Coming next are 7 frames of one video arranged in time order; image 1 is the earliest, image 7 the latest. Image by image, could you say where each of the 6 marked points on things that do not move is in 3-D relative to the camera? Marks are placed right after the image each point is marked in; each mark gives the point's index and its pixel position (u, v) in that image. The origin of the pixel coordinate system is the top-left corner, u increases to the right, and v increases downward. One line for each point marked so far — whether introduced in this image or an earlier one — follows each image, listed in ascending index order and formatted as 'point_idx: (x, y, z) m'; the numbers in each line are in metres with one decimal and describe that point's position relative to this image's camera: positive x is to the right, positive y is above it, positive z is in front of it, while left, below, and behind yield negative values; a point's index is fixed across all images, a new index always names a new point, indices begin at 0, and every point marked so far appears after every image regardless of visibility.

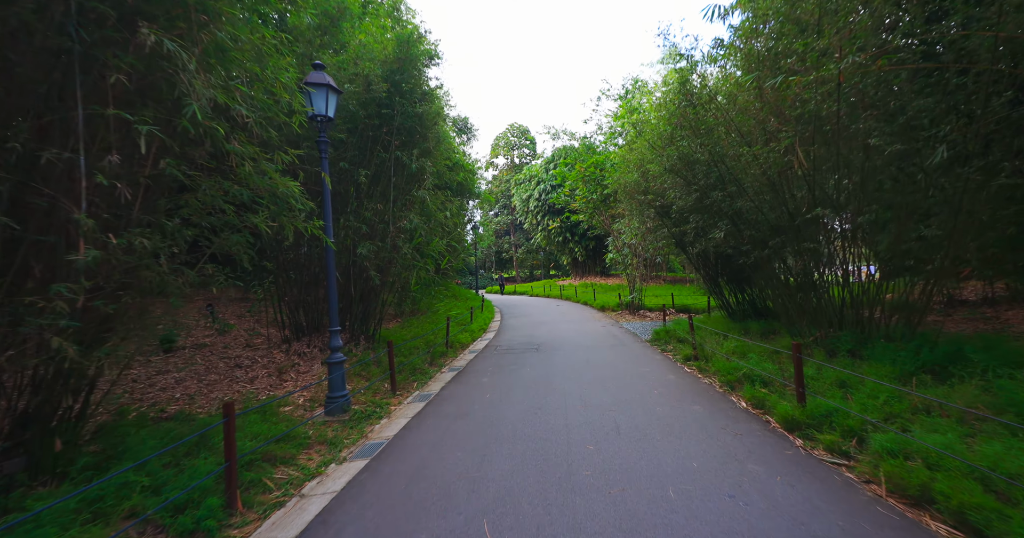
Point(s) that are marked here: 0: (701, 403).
0: (+2.2, -1.6, +5.1) m
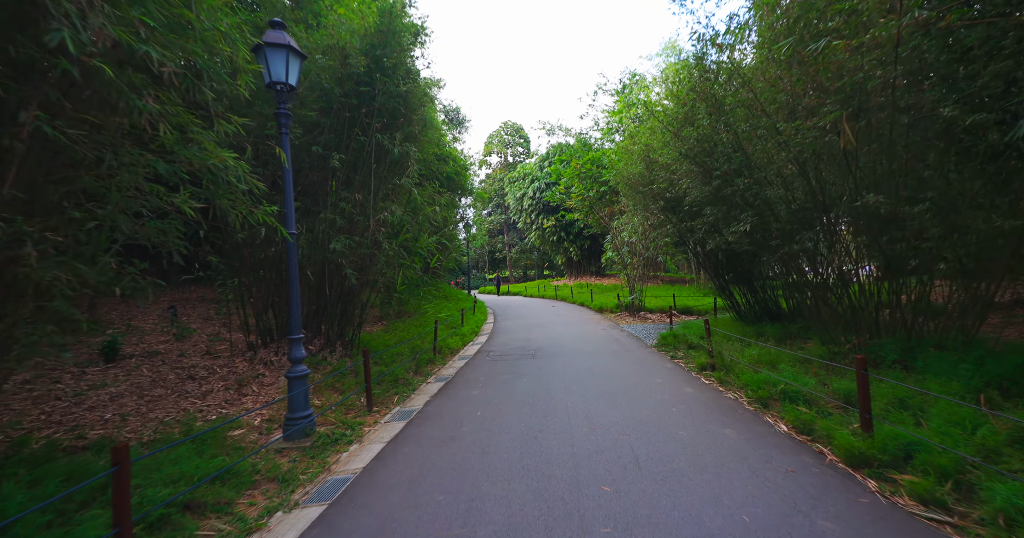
0: (+2.1, -1.5, +4.3) m
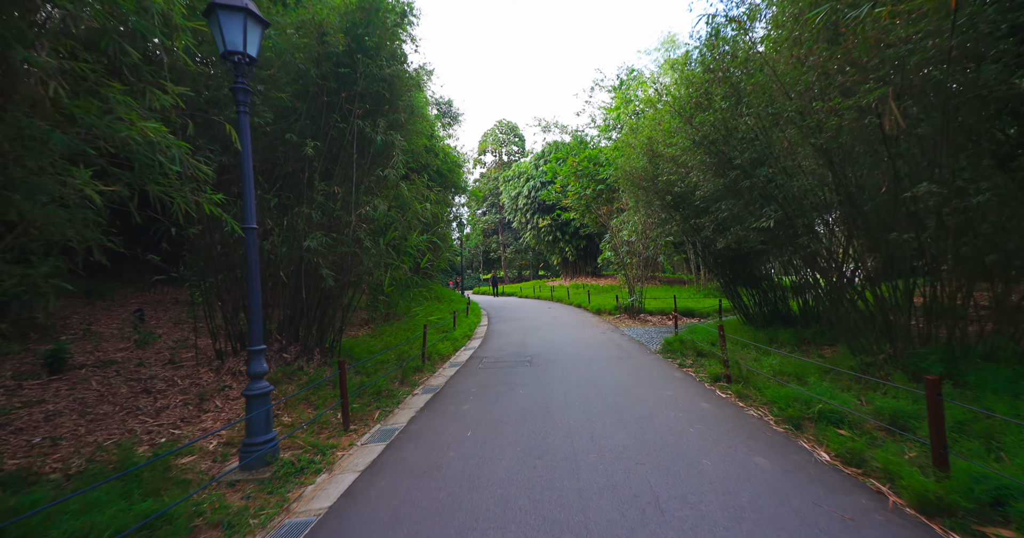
0: (+2.1, -1.5, +3.7) m
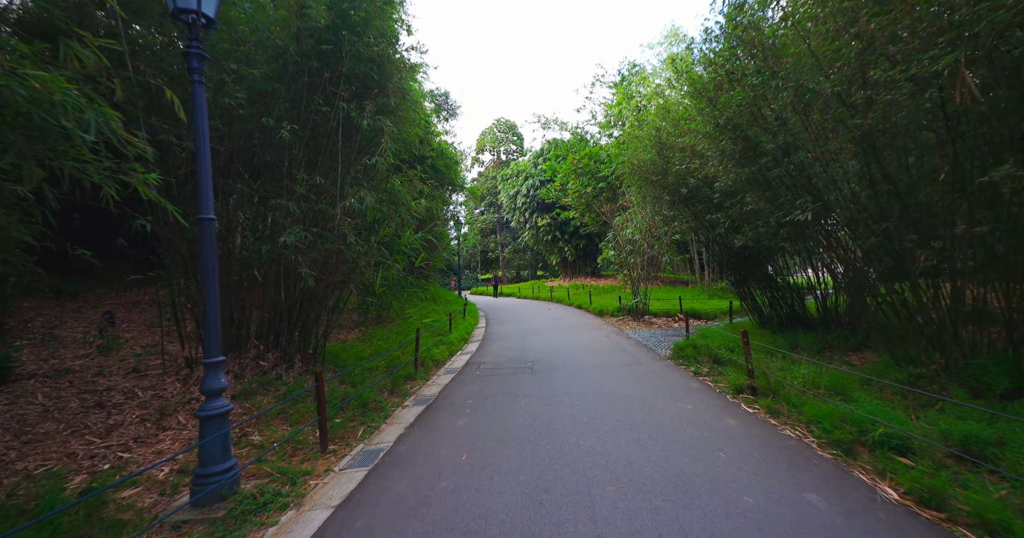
0: (+2.1, -1.5, +3.1) m
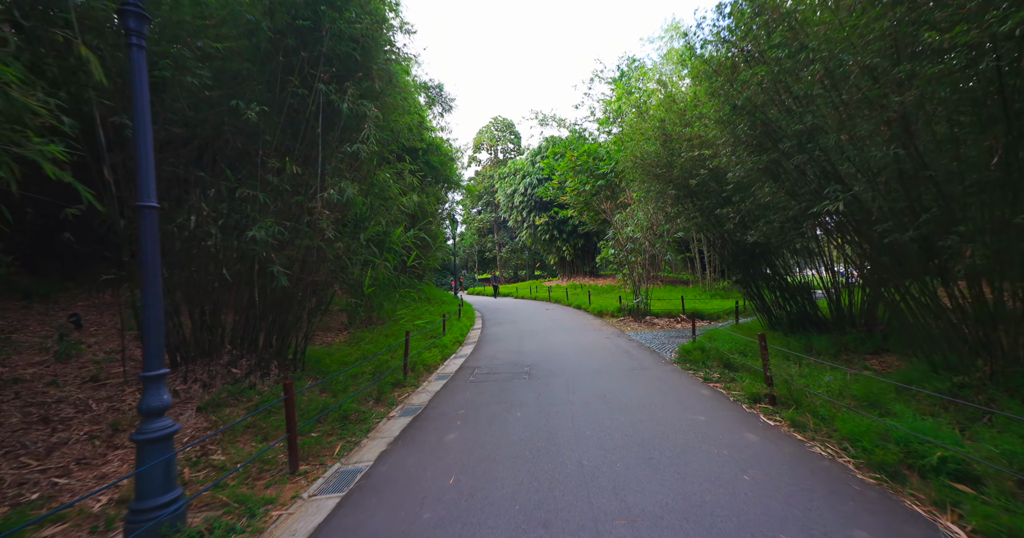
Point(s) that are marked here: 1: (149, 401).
0: (+2.1, -1.5, +2.6) m
1: (-2.4, -0.9, +2.9) m
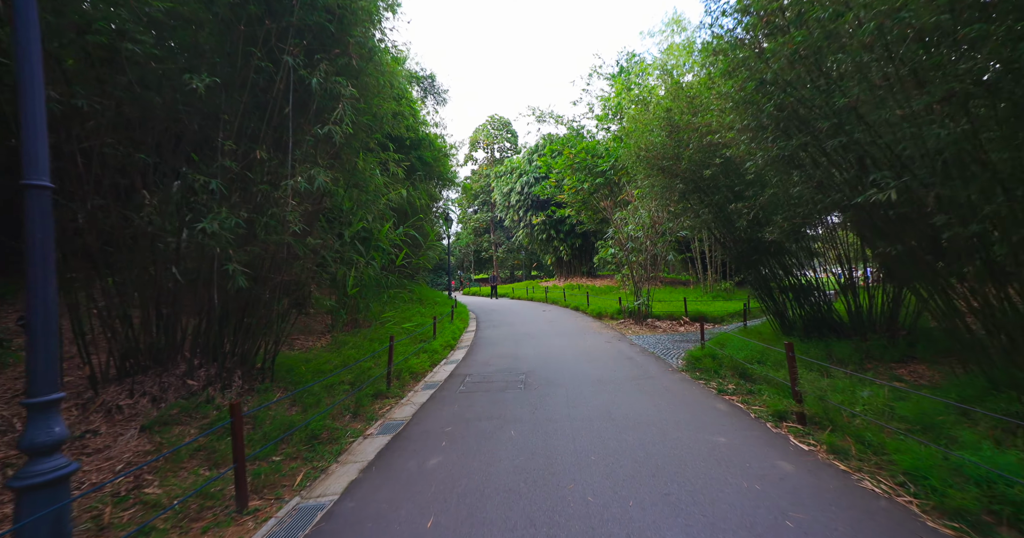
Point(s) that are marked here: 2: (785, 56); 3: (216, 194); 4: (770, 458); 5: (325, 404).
0: (+2.0, -1.5, +2.0) m
1: (-2.4, -0.8, +2.2) m
2: (+2.7, +2.2, +4.5) m
3: (-3.1, +0.8, +4.7) m
4: (+2.1, -1.6, +3.7) m
5: (-2.3, -1.6, +5.4) m
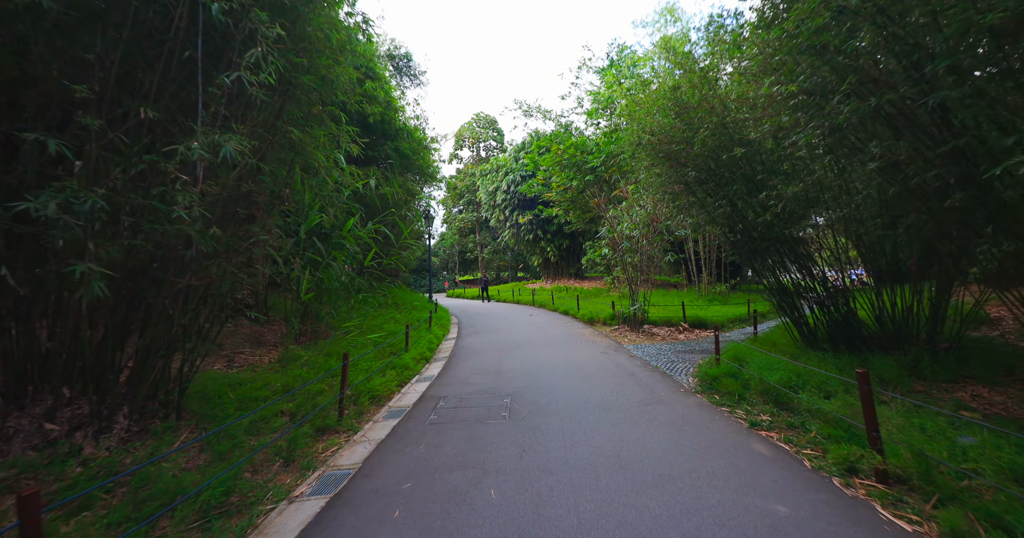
0: (+1.9, -1.5, +0.8) m
1: (-2.5, -0.8, +0.9) m
2: (+2.6, +2.1, +3.4) m
3: (-3.3, +0.8, +3.4) m
4: (+2.0, -1.6, +2.5) m
5: (-2.5, -1.7, +4.1) m
